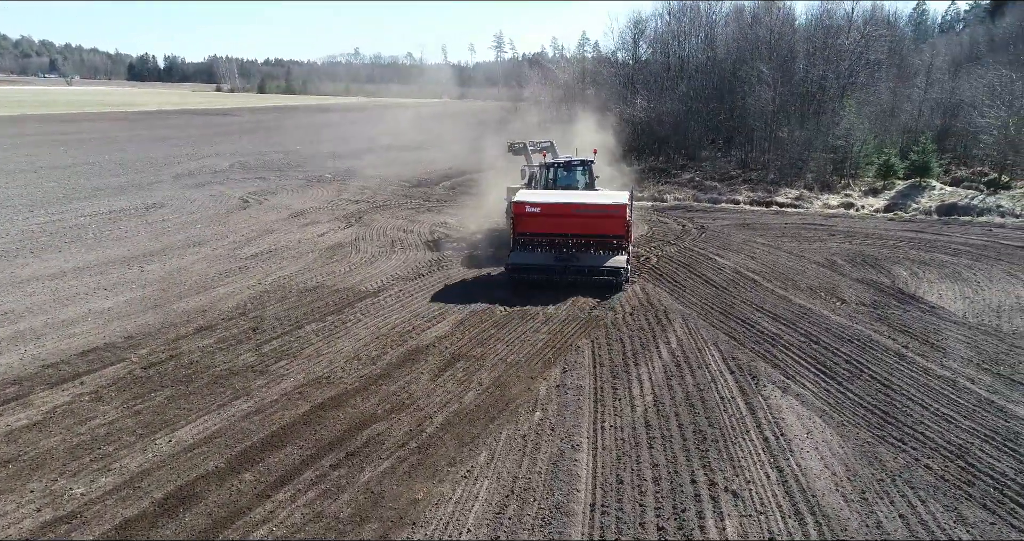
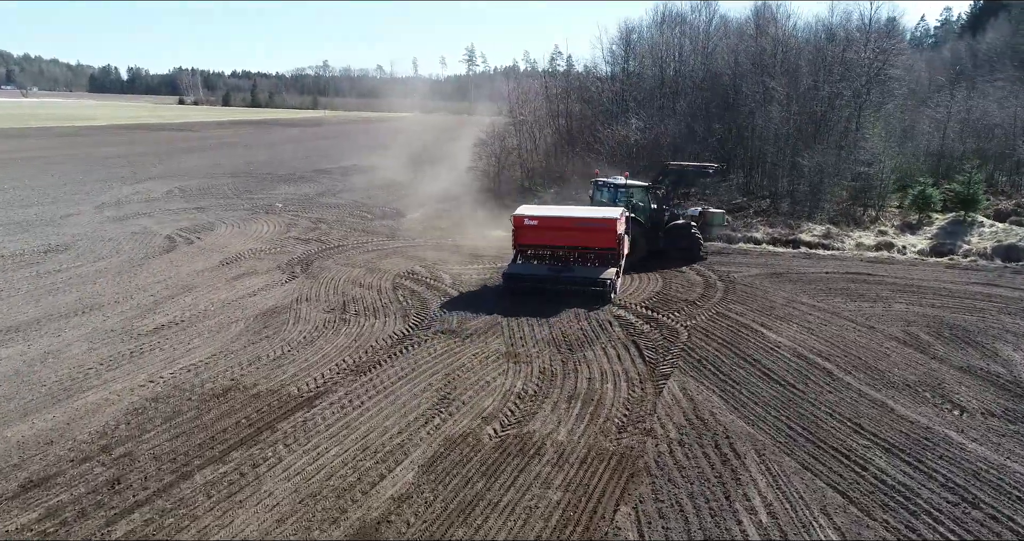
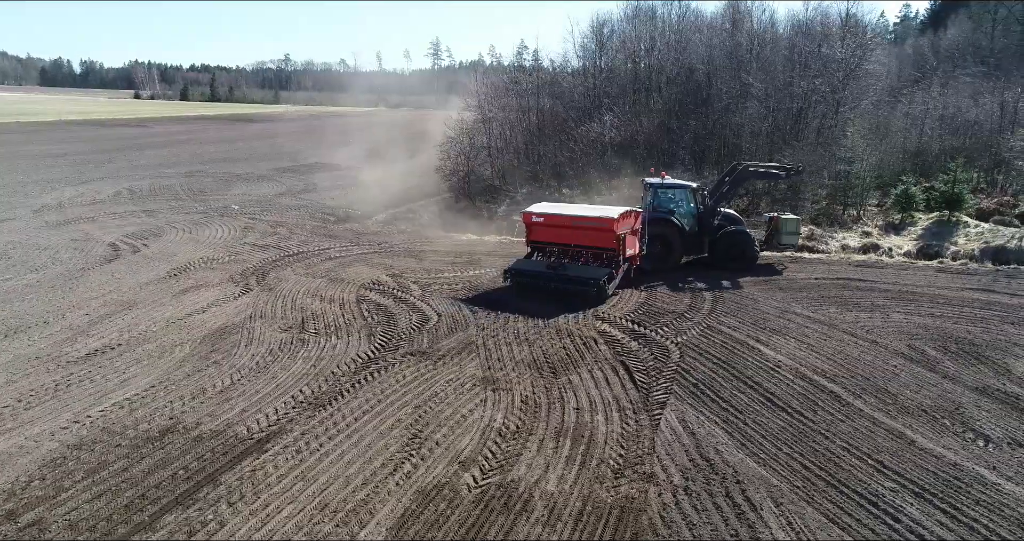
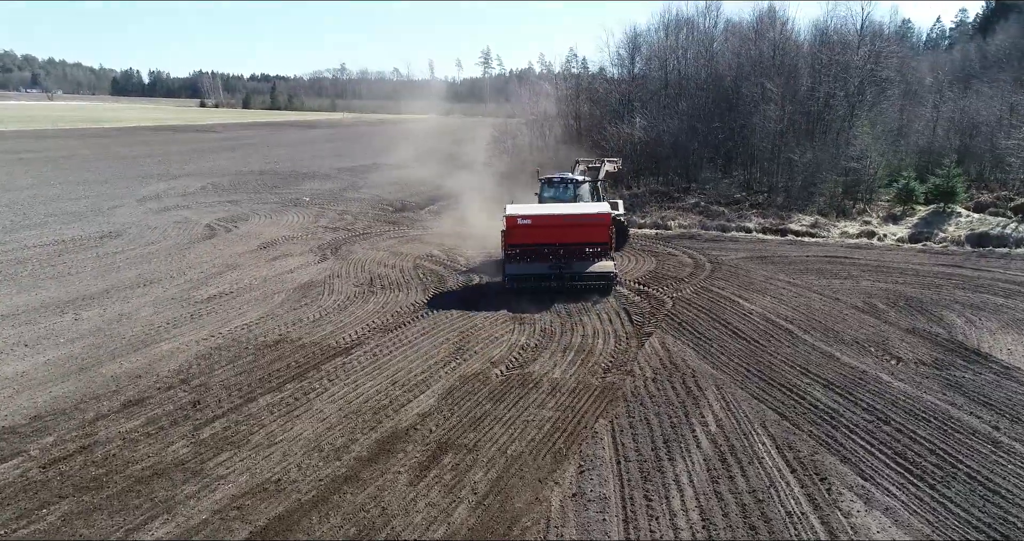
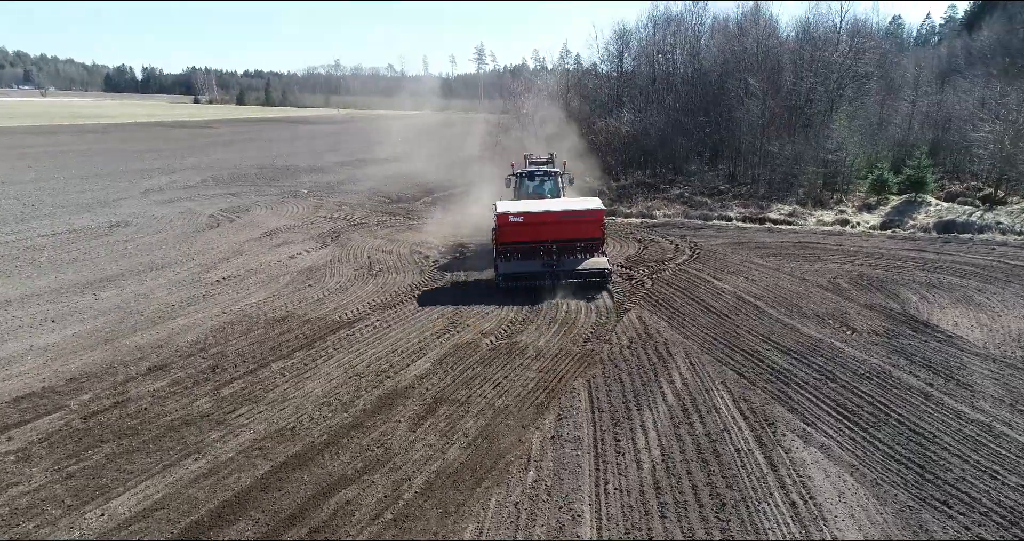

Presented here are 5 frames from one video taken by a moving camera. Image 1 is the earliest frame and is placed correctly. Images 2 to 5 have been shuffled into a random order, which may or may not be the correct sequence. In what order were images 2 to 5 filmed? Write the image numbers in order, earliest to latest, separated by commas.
5, 4, 2, 3
